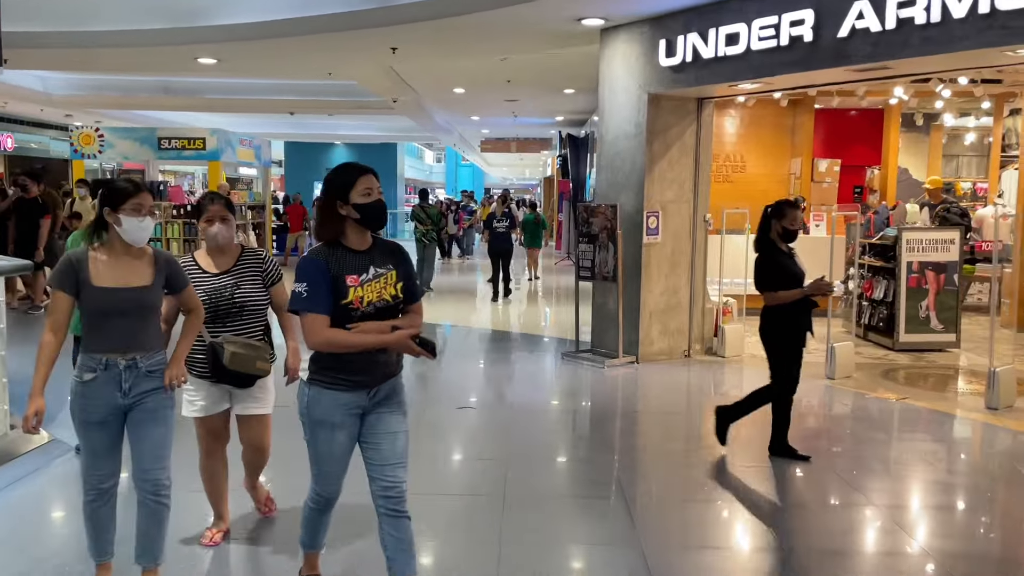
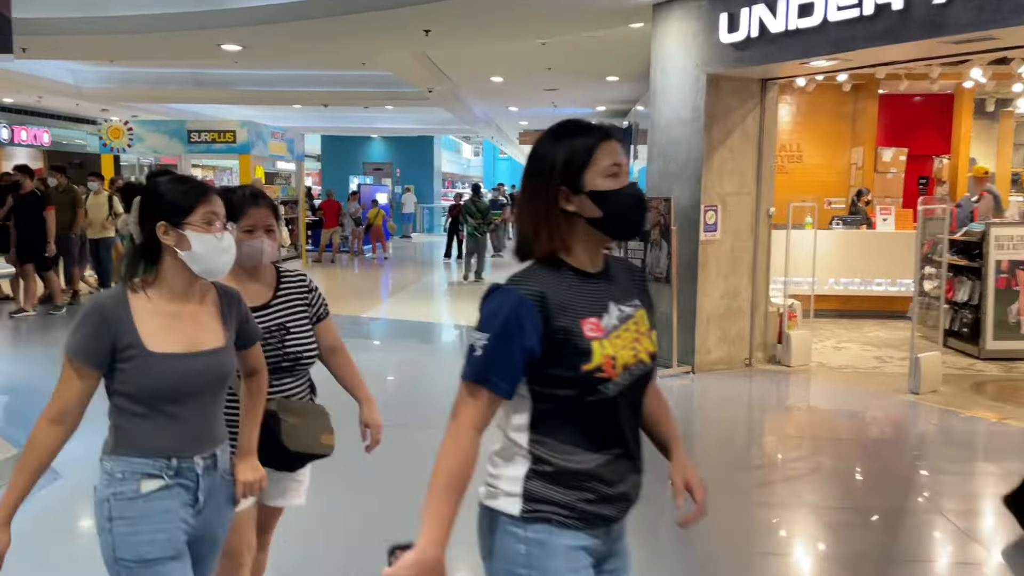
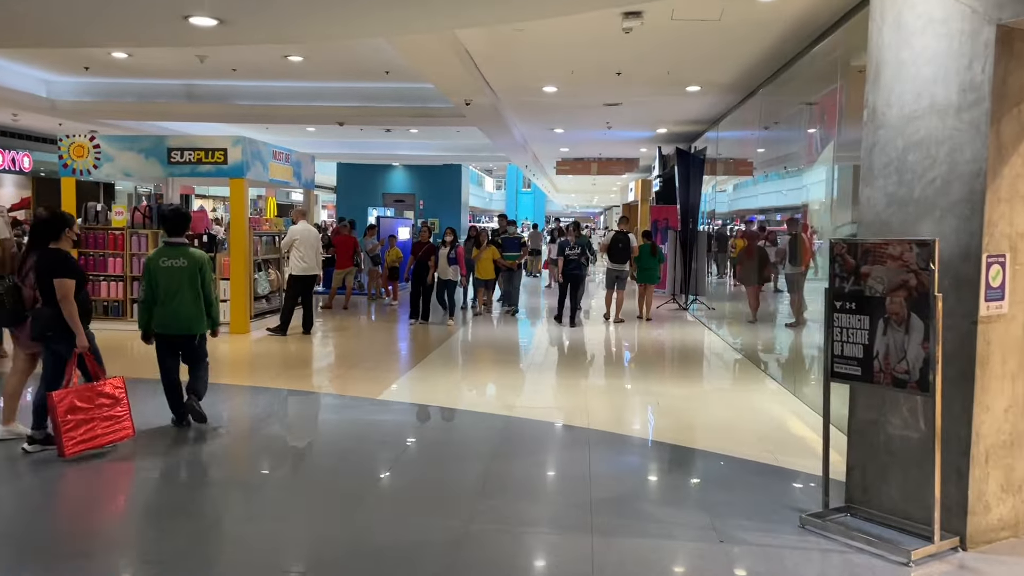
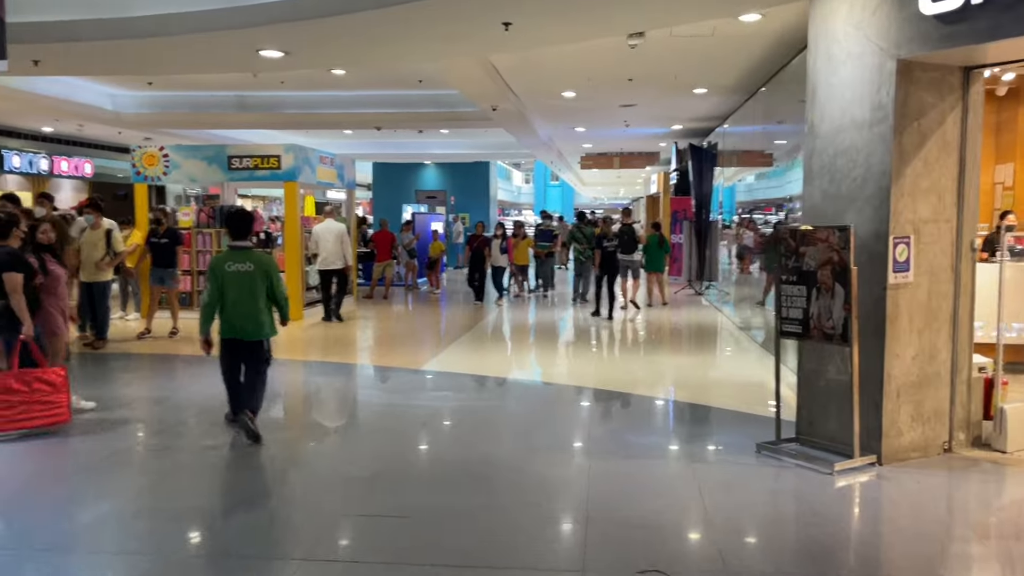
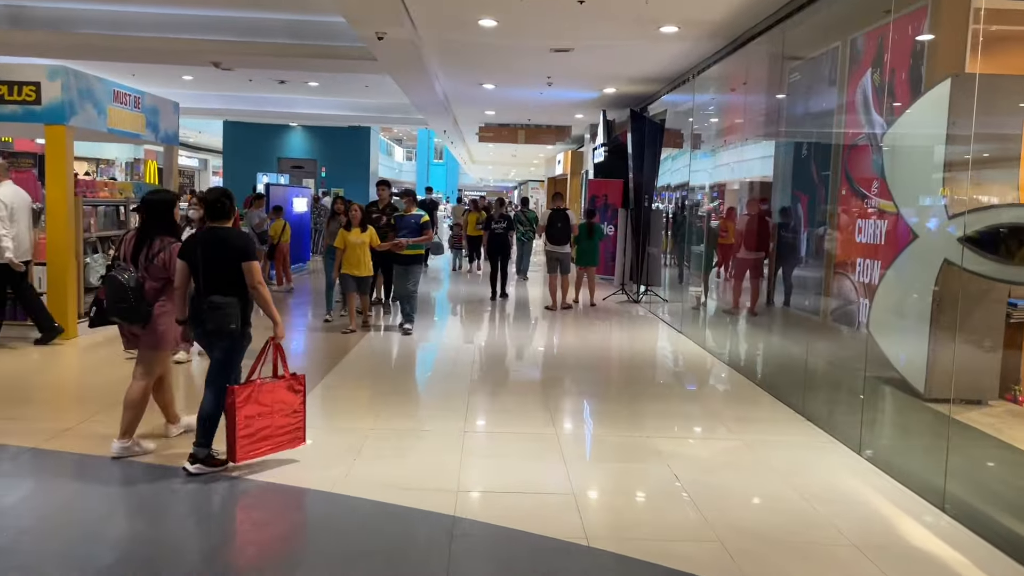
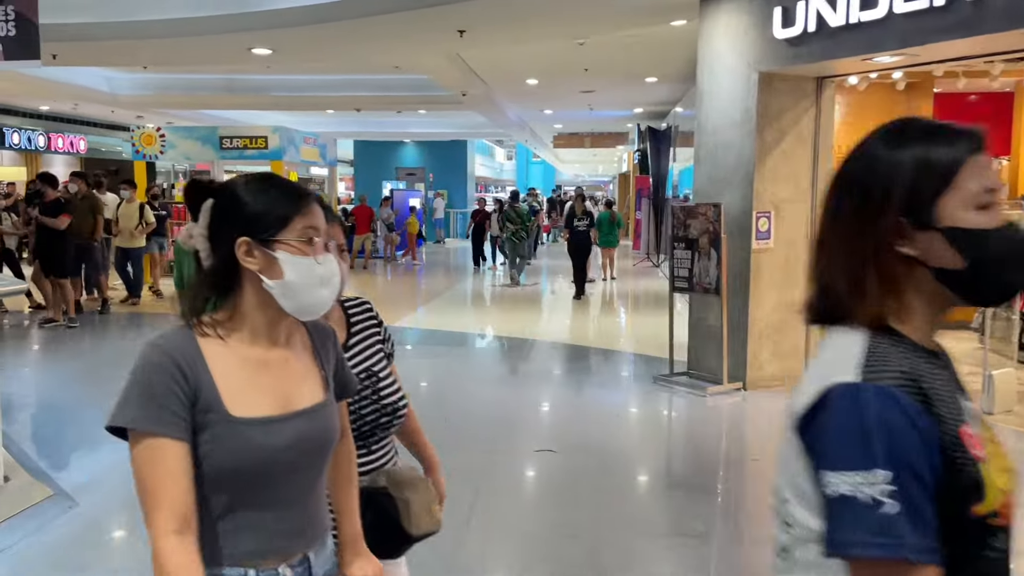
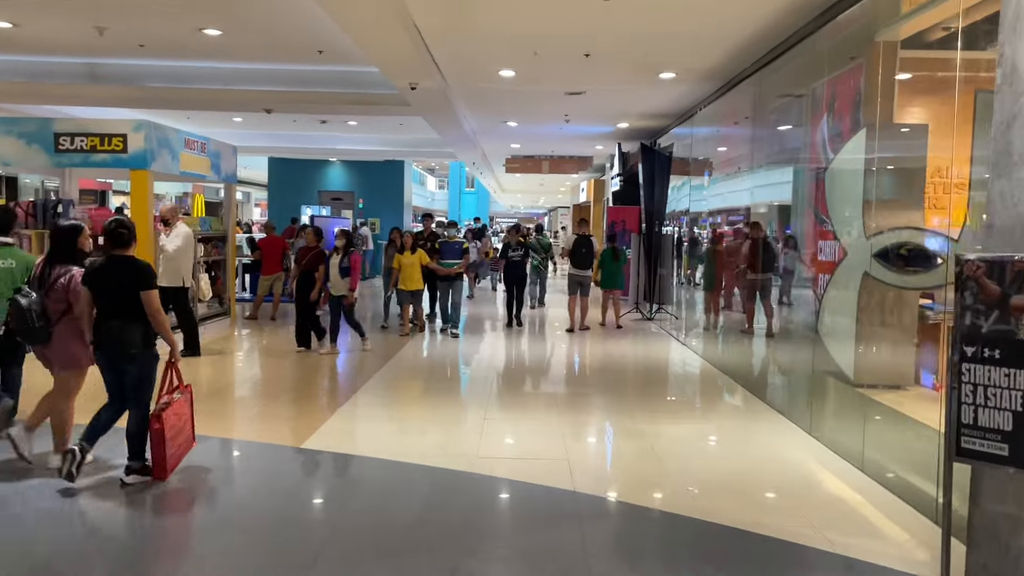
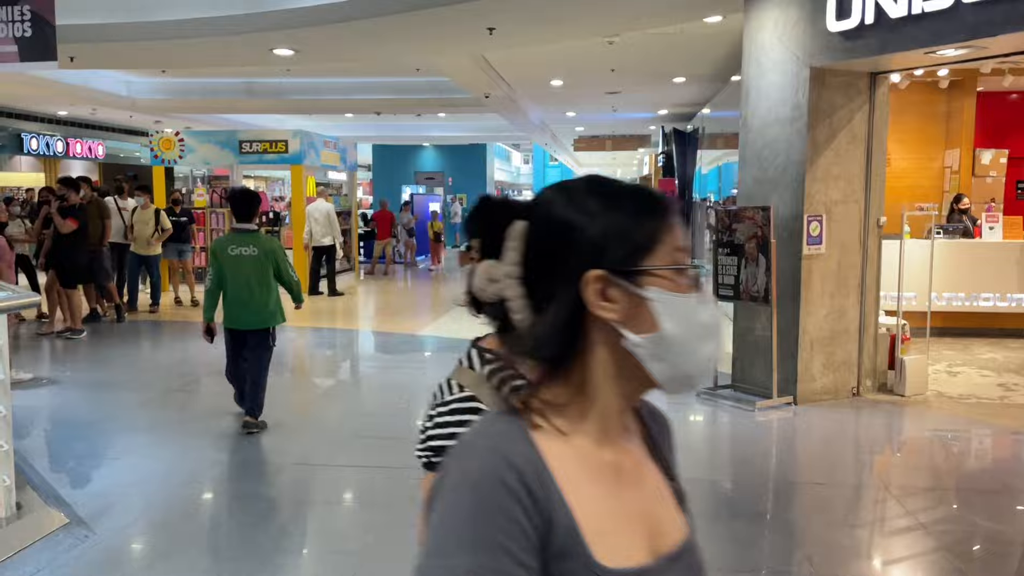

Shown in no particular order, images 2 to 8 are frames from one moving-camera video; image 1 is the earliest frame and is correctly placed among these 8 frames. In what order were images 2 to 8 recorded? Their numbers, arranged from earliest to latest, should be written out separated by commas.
2, 6, 8, 4, 3, 7, 5
